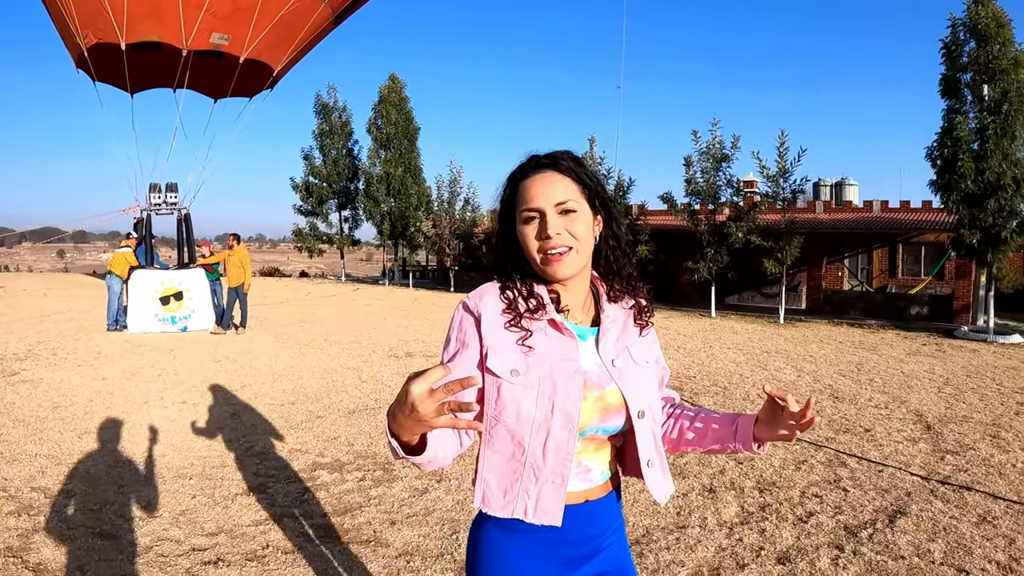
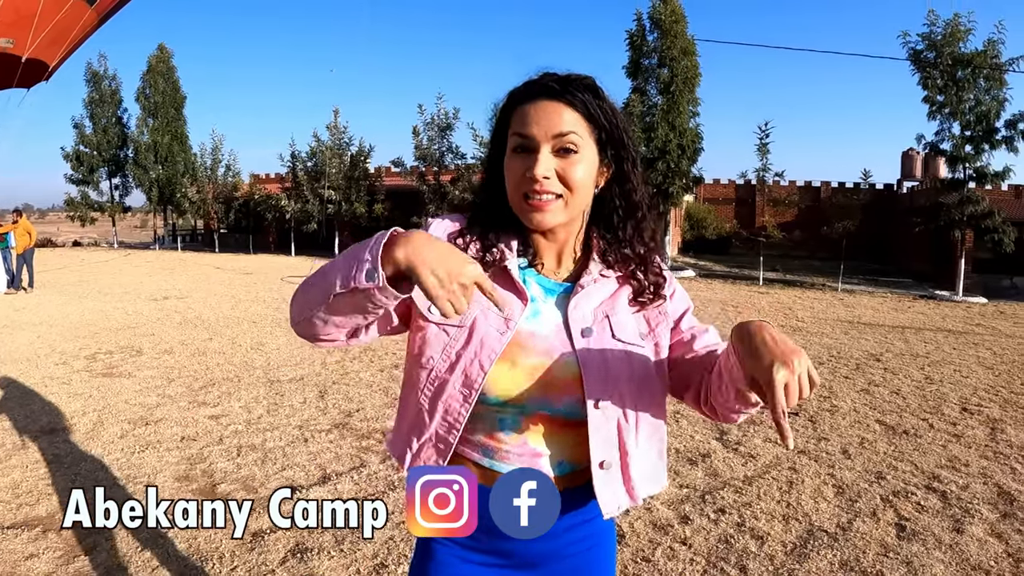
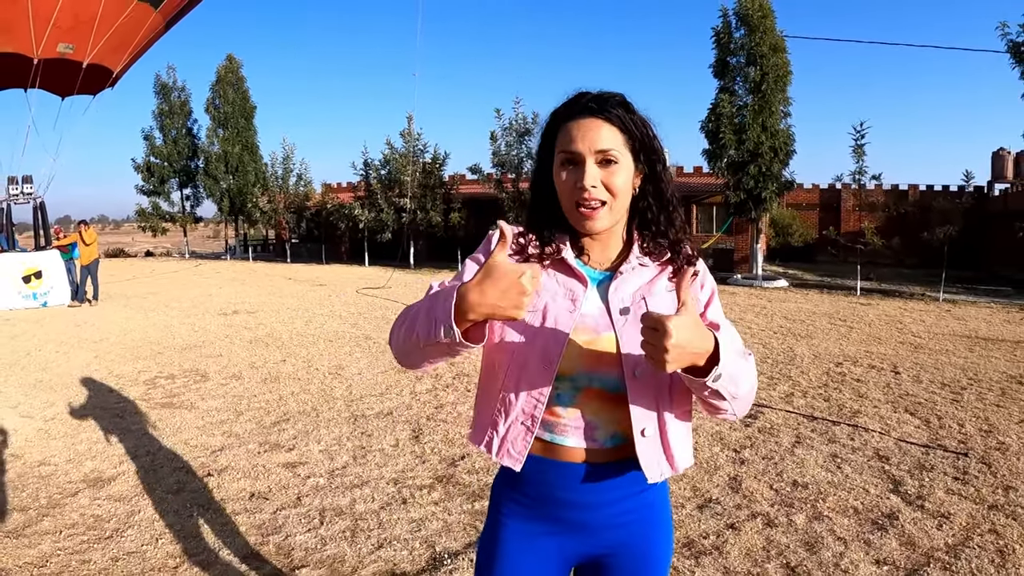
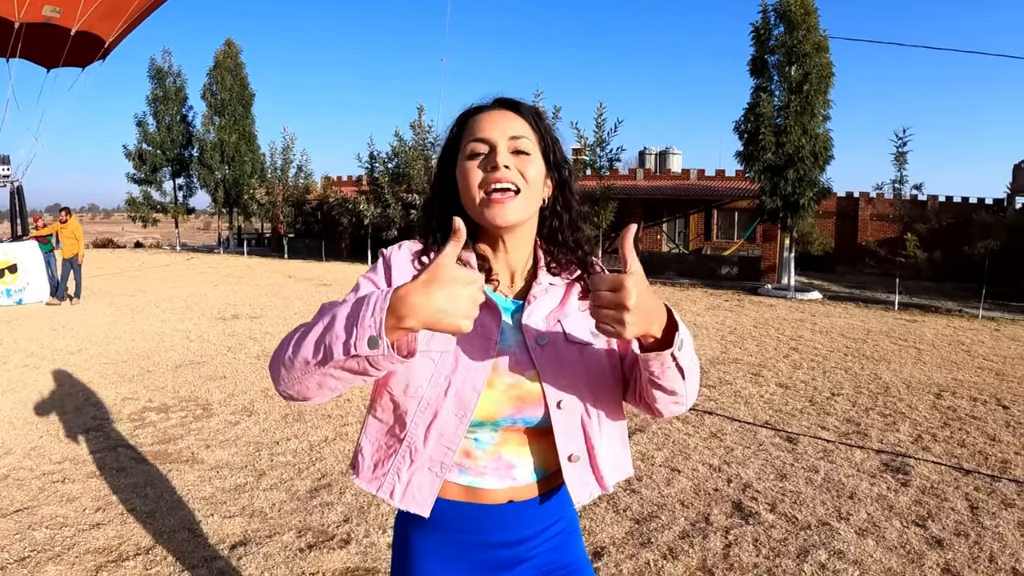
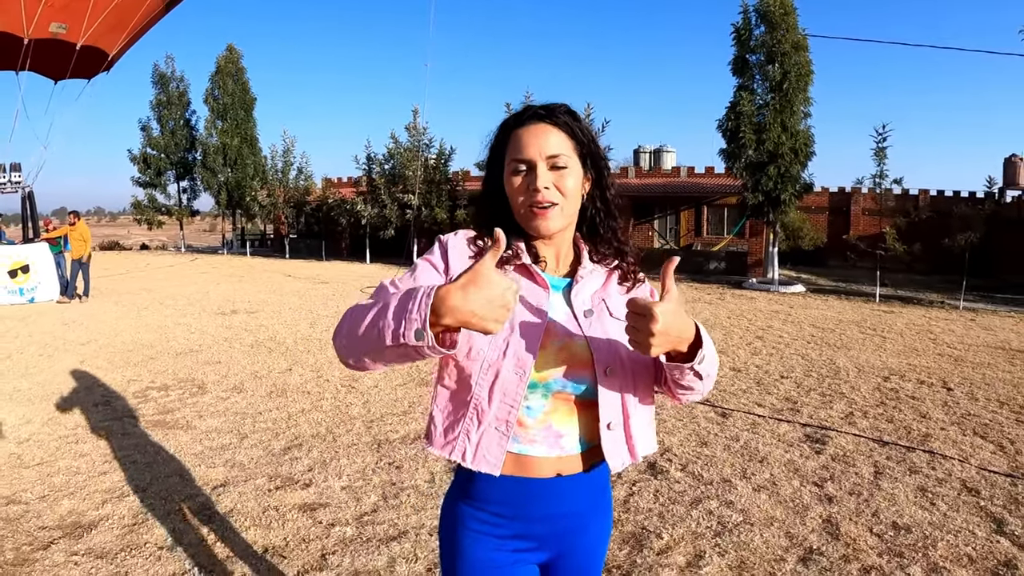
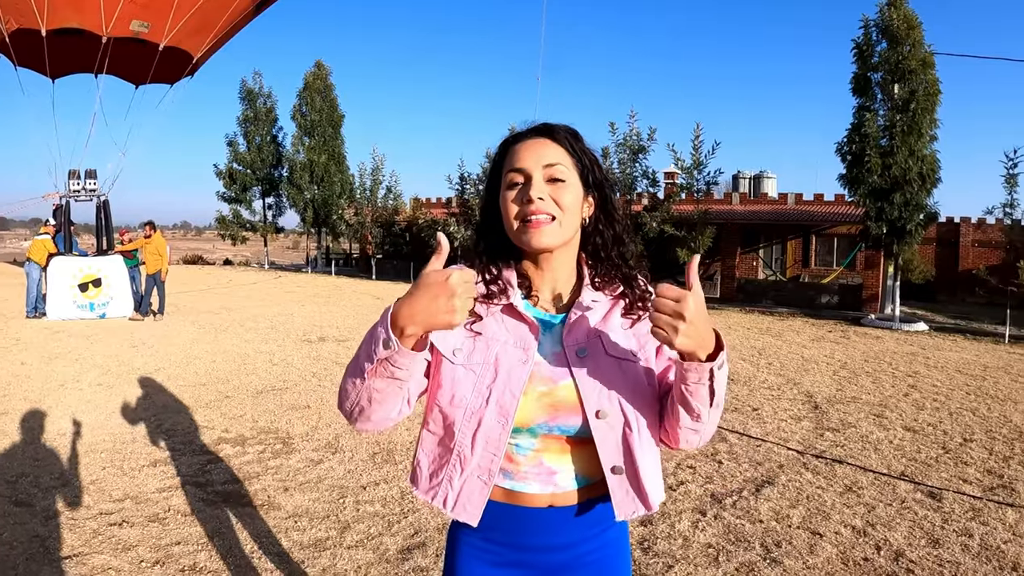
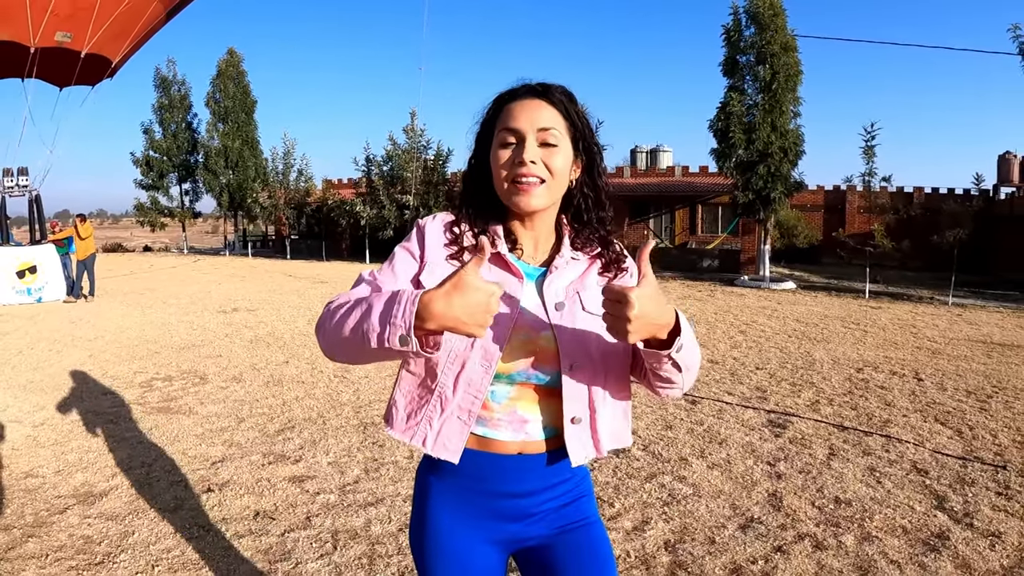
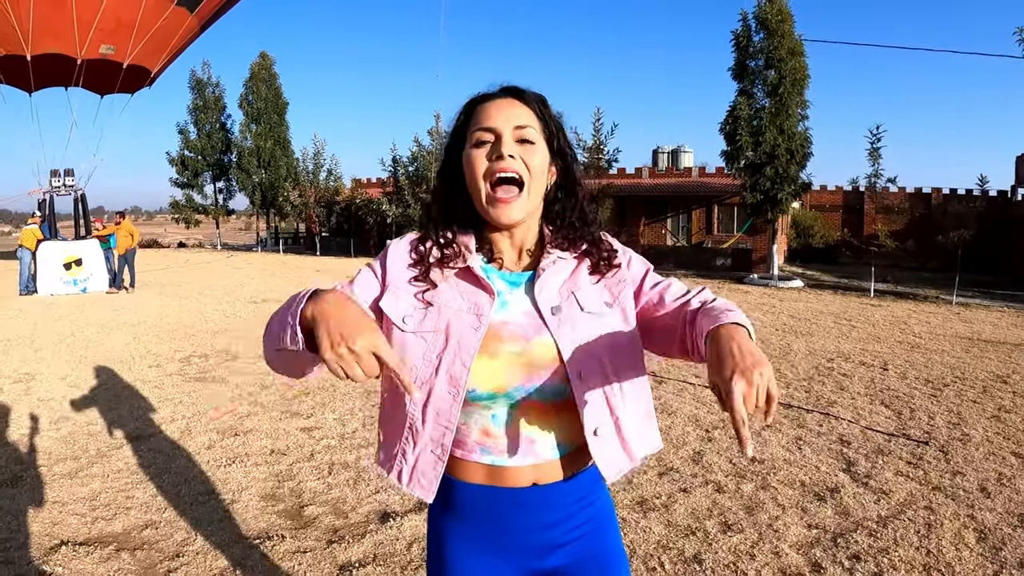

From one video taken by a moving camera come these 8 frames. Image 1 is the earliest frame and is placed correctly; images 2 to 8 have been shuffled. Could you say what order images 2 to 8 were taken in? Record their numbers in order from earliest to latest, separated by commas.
6, 4, 5, 7, 3, 8, 2
